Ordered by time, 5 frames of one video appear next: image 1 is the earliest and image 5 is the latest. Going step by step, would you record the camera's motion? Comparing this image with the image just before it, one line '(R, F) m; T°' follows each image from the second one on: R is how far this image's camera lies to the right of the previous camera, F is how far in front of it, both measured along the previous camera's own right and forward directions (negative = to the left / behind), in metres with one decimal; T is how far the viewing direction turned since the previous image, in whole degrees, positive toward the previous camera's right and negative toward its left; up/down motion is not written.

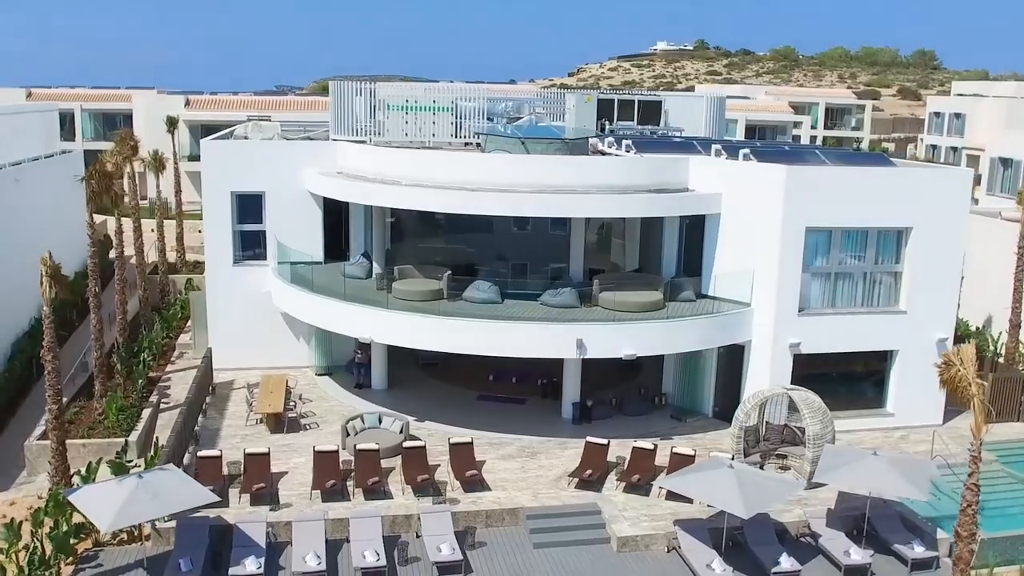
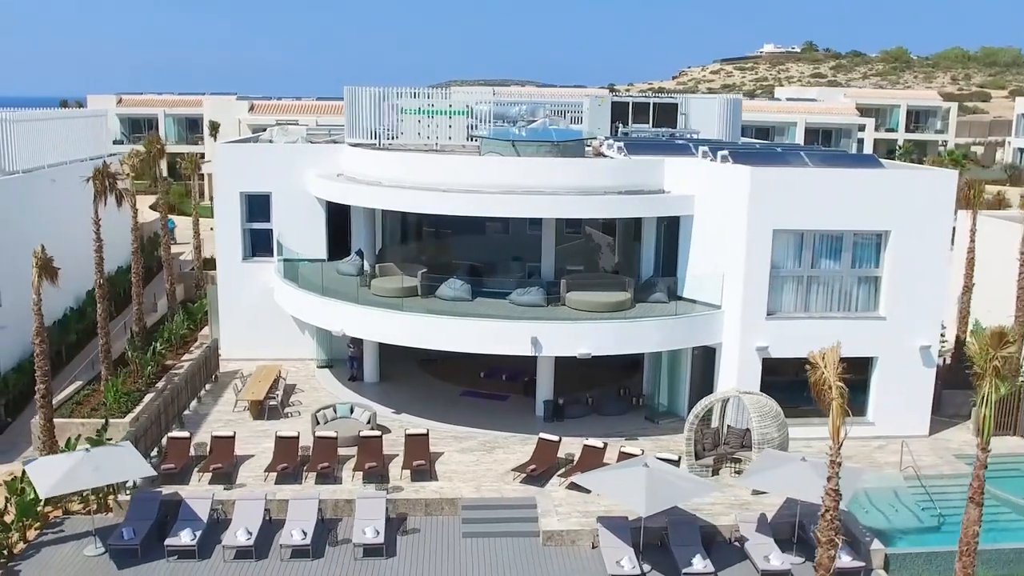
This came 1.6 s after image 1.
(+3.4, -0.3) m; -7°
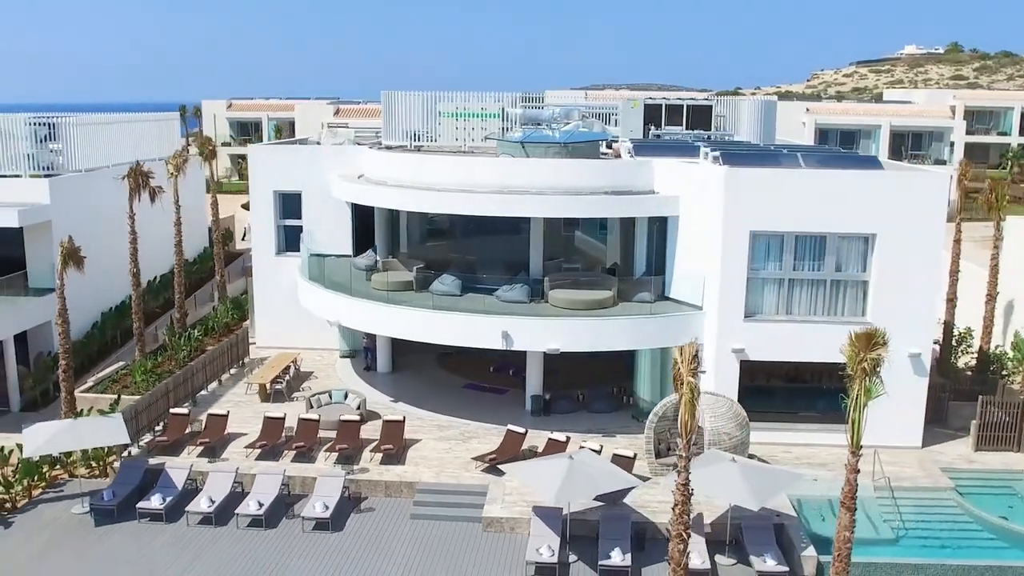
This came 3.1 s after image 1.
(+3.6, -0.3) m; -8°
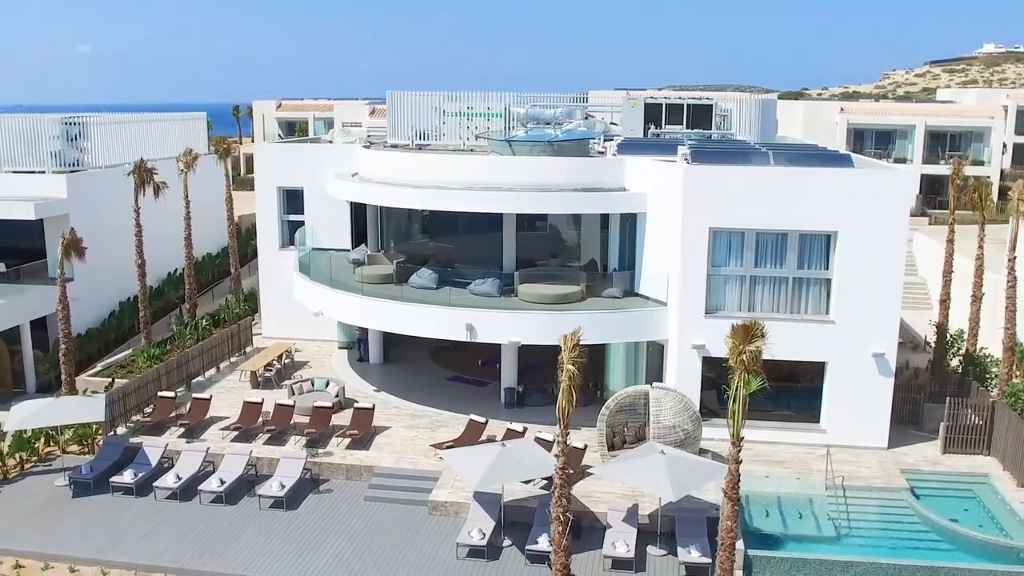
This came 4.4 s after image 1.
(+2.5, -0.5) m; -4°
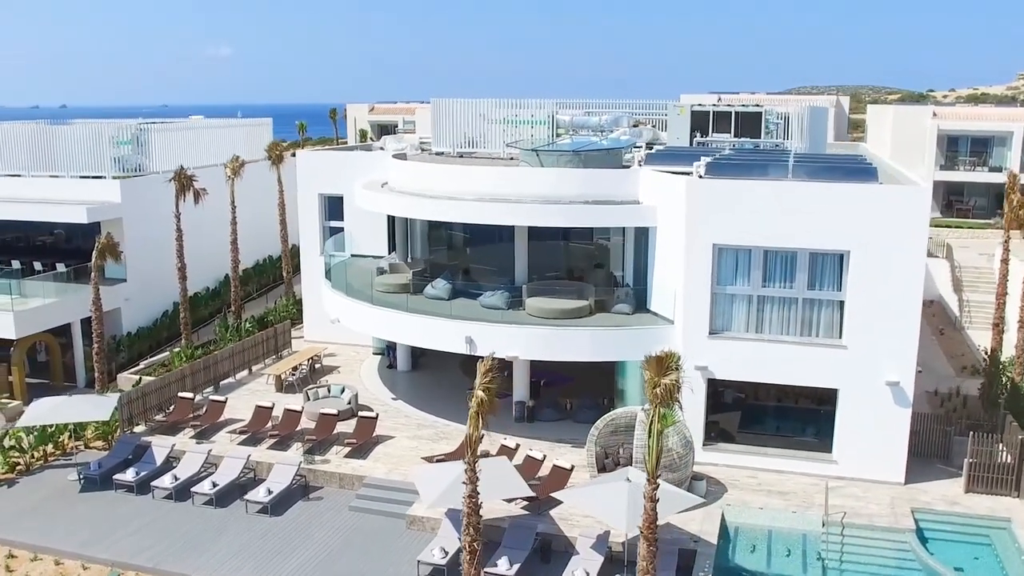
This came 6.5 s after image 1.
(+2.6, +0.5) m; -7°
